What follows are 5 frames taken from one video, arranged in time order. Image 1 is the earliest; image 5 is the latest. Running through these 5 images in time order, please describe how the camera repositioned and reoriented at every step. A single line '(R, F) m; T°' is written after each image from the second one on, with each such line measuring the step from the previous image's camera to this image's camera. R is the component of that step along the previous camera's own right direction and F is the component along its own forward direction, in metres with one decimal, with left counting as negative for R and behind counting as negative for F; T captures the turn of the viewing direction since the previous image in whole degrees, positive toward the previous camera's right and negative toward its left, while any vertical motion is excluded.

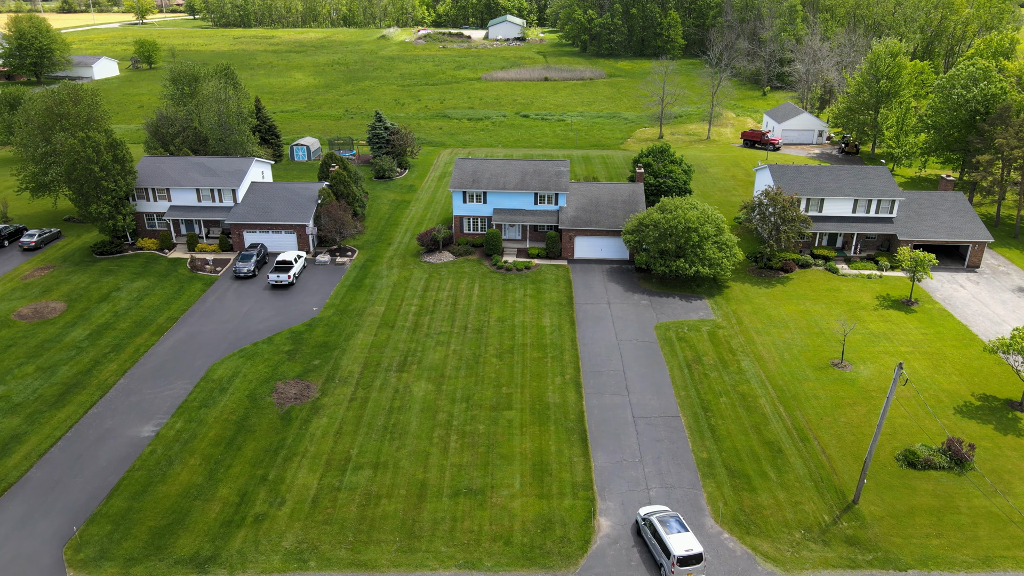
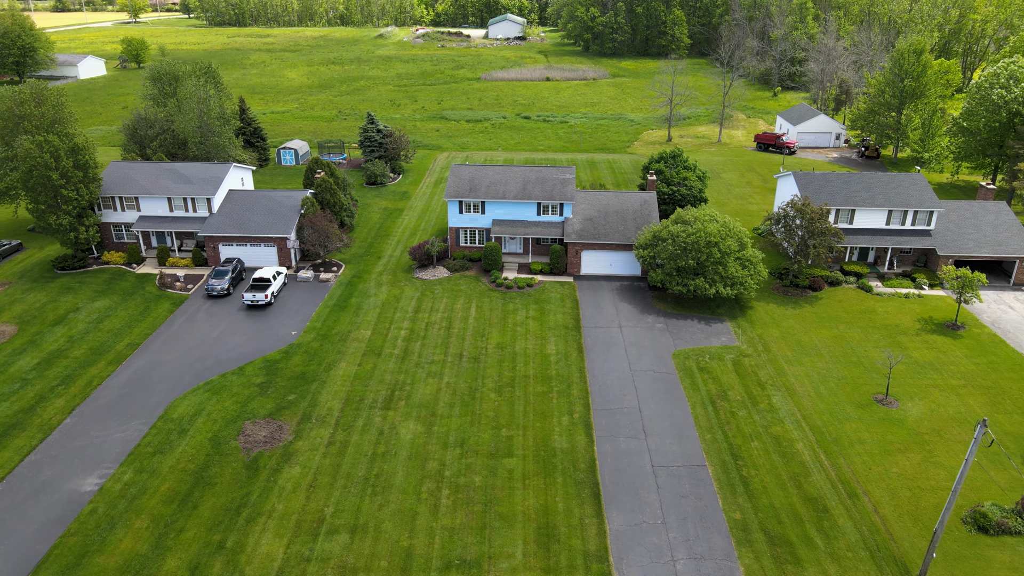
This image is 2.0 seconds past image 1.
(0.0, +4.3) m; 0°
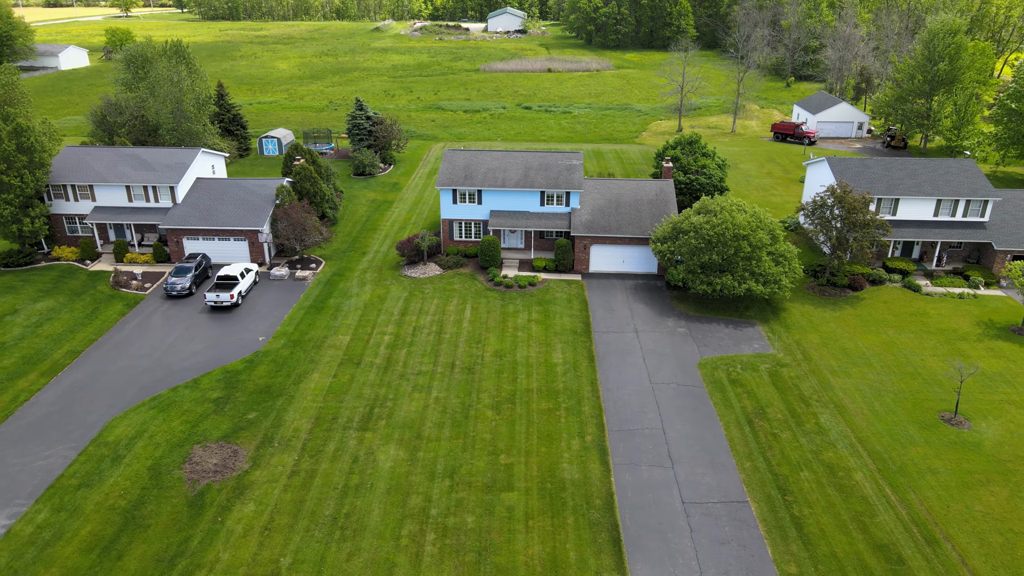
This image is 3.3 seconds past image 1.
(0.0, +5.0) m; 0°
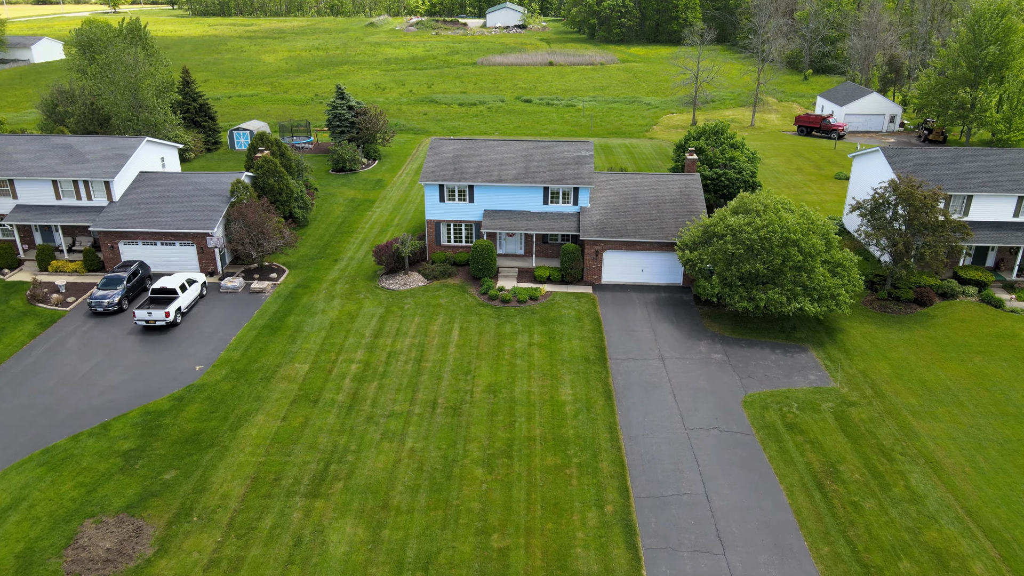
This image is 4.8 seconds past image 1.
(+0.1, +6.4) m; 0°
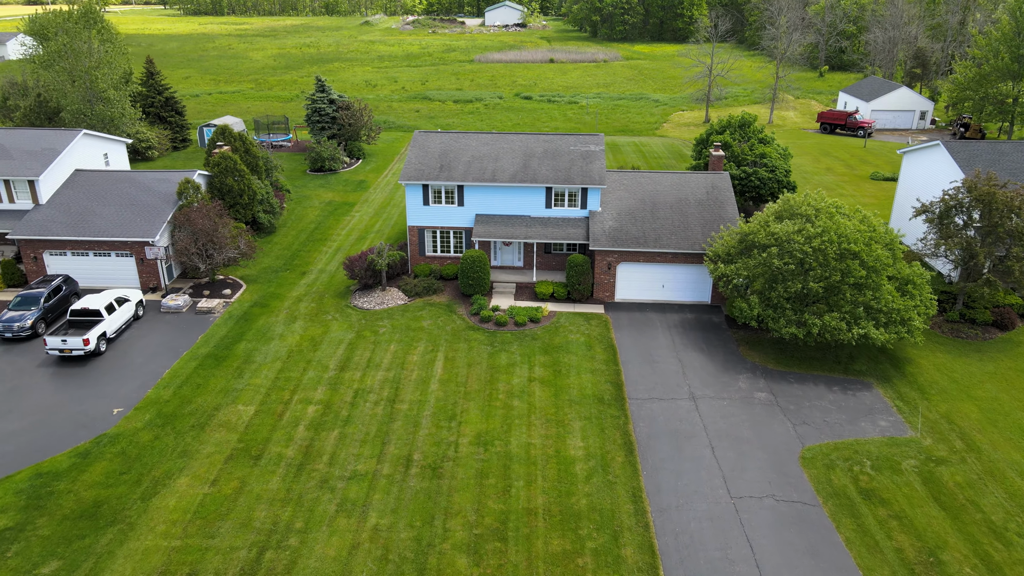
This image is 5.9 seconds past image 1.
(+0.1, +5.3) m; 0°
